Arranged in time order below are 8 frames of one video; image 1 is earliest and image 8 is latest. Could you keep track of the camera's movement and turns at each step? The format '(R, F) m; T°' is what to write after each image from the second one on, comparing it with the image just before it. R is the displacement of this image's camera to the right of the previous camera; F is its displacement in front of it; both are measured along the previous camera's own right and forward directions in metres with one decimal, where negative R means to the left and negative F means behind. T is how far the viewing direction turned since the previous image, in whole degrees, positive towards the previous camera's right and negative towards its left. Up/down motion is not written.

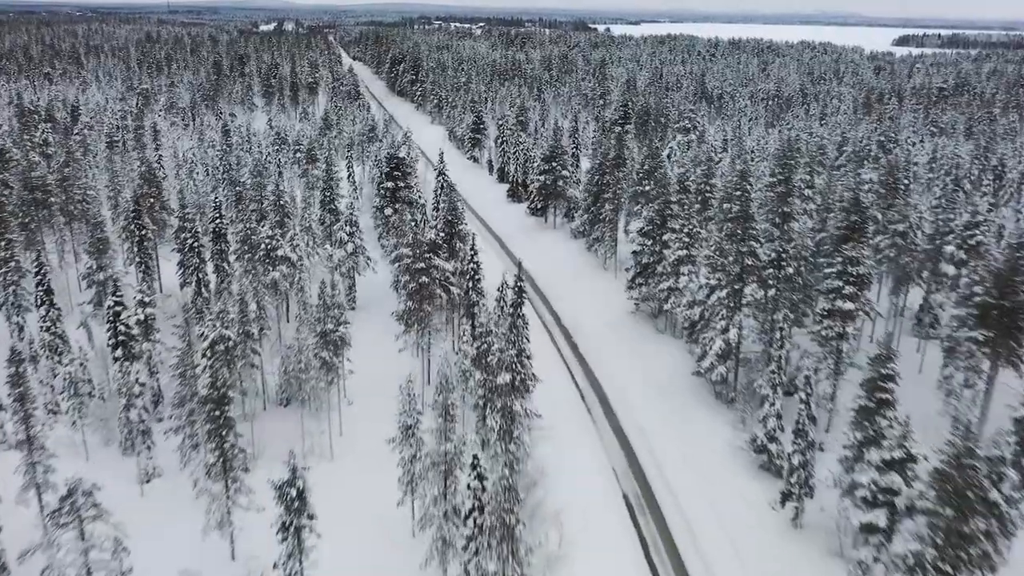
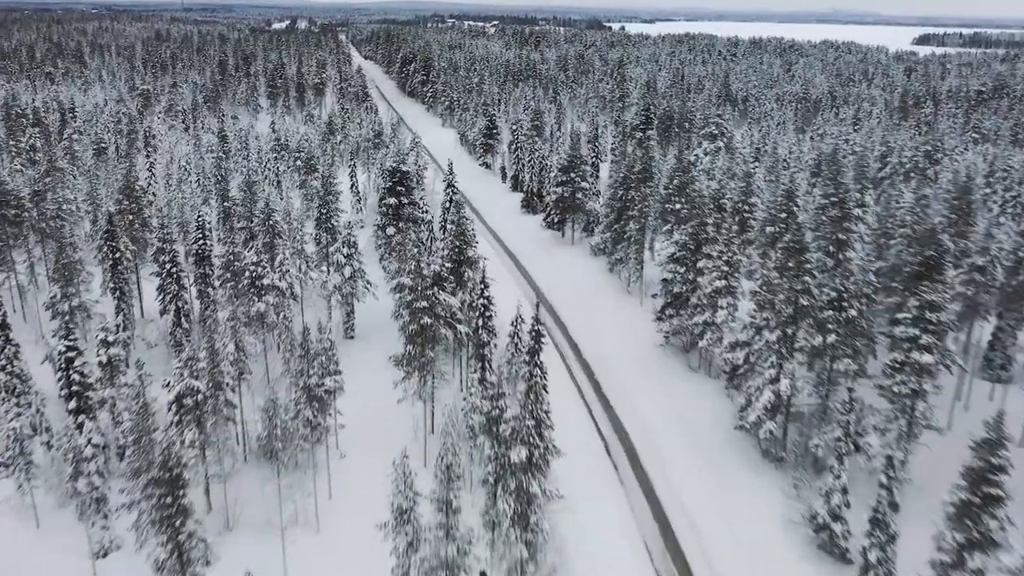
(-0.1, +5.0) m; -1°
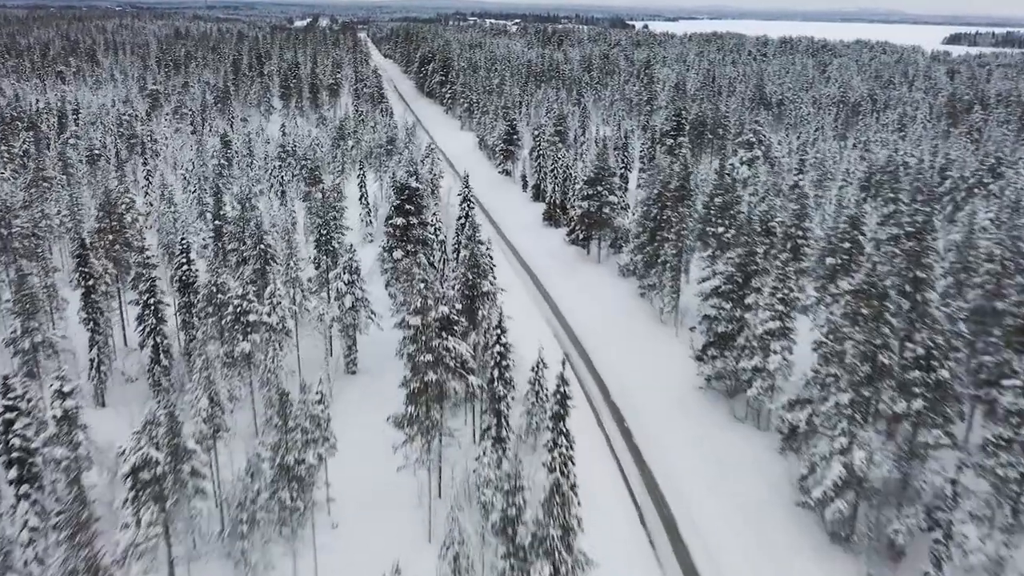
(-0.1, +5.0) m; -1°
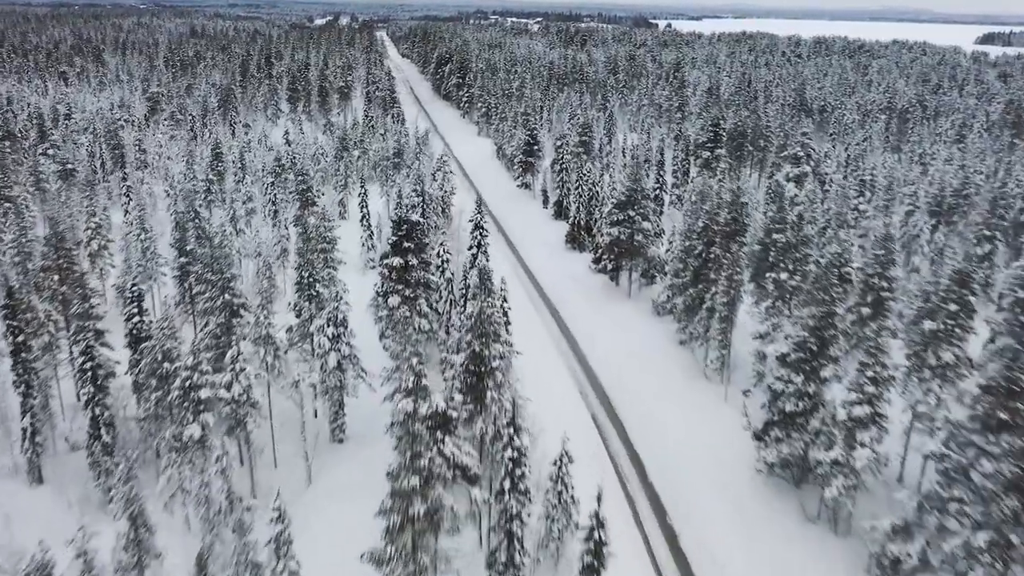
(0.0, +6.9) m; -1°
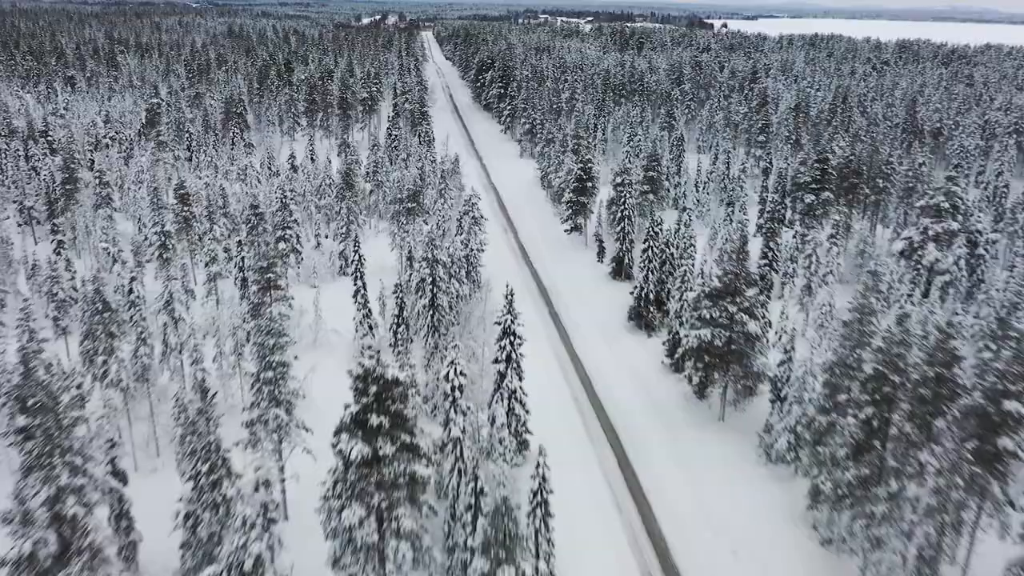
(0.0, +14.8) m; -3°
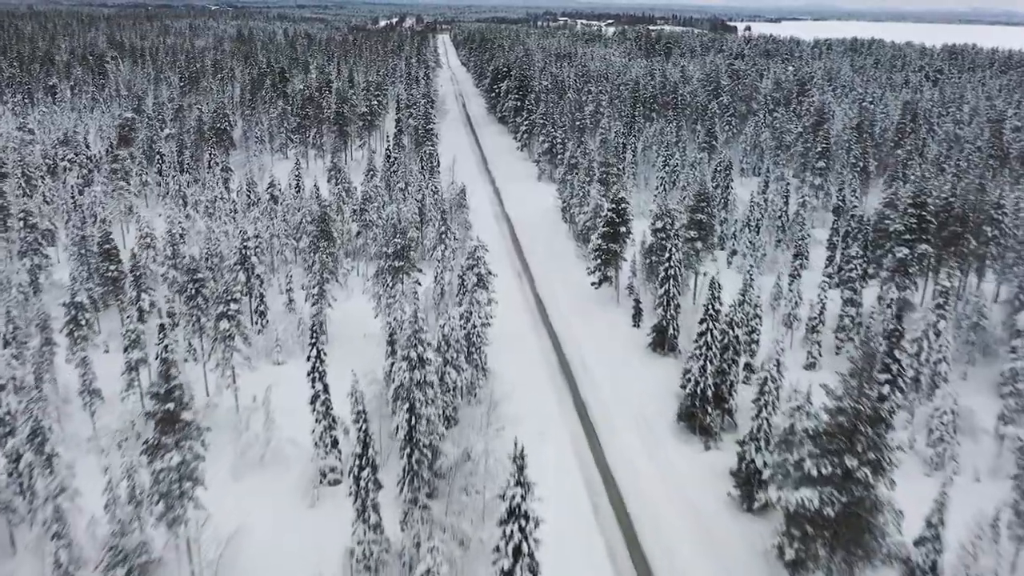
(+0.1, +11.0) m; -1°
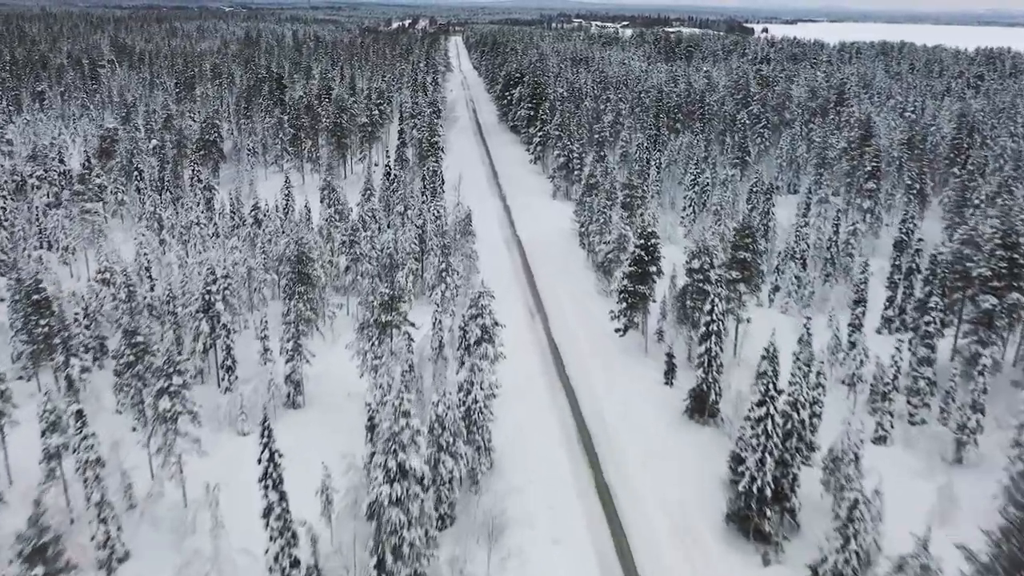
(+0.1, +6.9) m; -1°
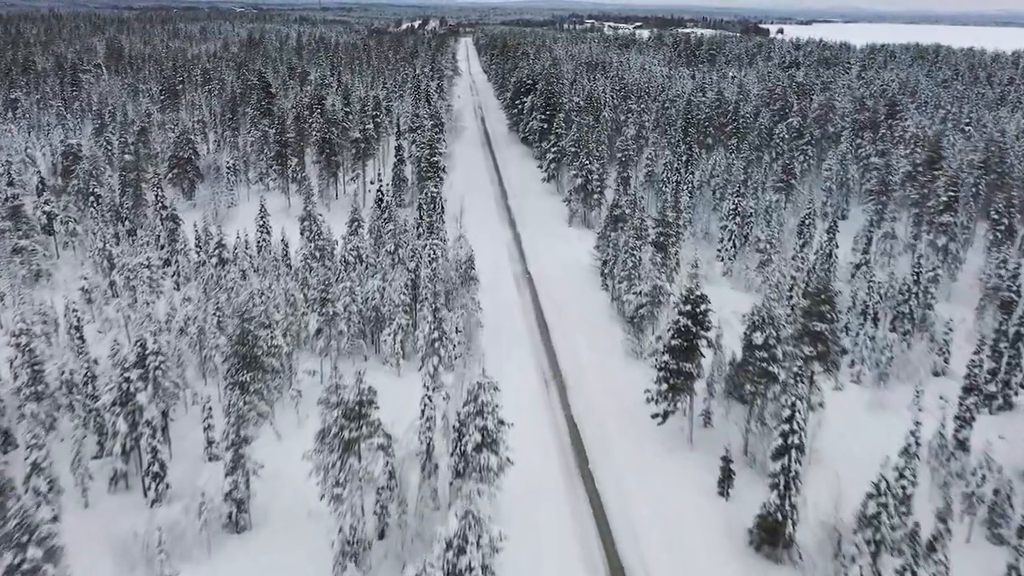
(0.0, +8.9) m; -1°
